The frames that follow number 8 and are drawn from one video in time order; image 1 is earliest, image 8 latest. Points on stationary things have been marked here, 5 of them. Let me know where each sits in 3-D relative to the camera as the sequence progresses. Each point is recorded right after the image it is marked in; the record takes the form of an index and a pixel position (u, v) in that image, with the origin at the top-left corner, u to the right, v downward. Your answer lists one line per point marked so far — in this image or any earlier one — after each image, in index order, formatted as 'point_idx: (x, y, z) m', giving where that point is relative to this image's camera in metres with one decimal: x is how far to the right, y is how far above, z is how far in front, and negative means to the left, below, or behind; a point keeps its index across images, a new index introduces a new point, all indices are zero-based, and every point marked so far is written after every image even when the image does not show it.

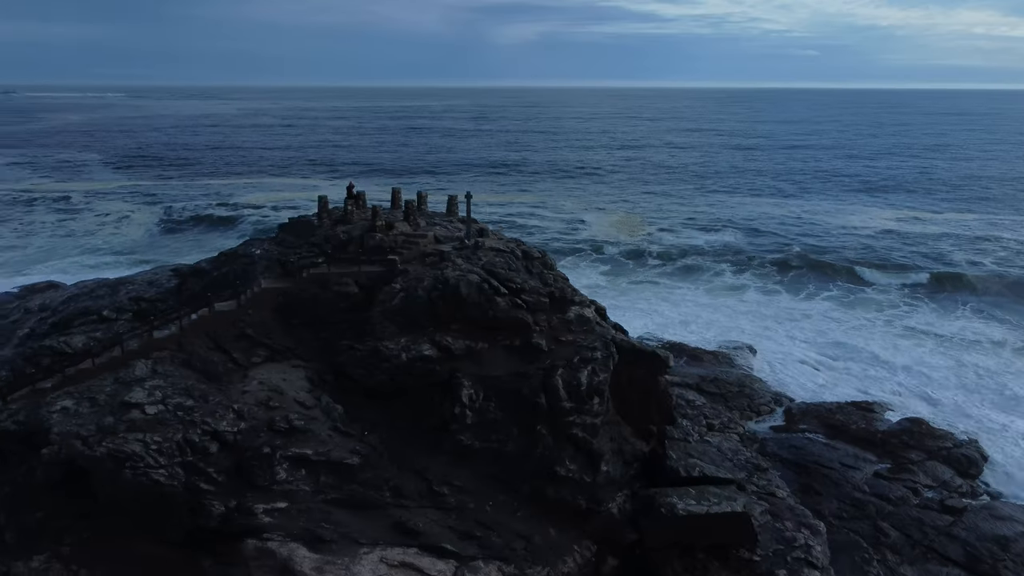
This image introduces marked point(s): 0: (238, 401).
0: (-4.0, -1.7, +11.9) m
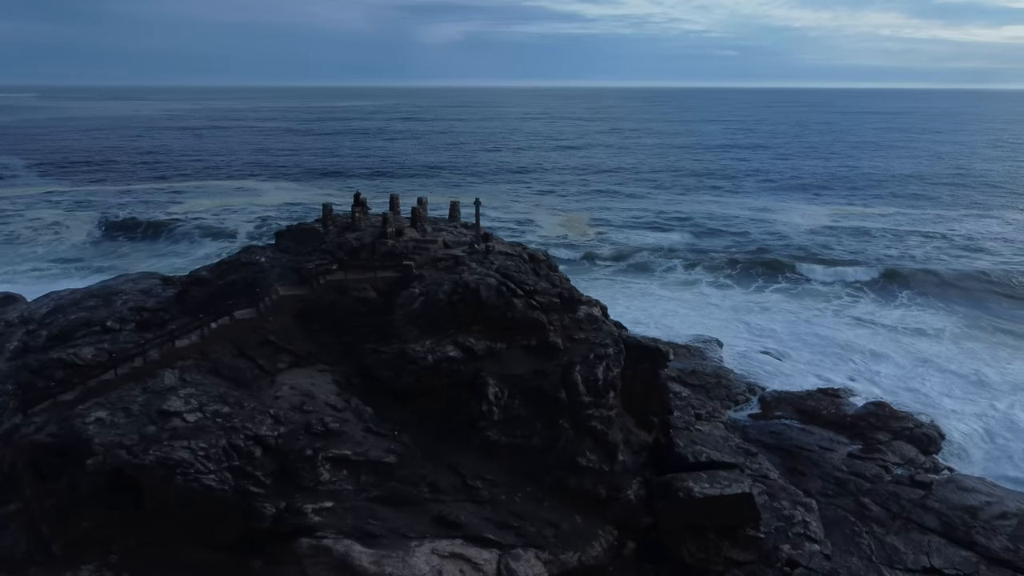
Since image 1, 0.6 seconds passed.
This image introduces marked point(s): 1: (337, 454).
0: (-3.6, -1.8, +12.2) m
1: (-2.5, -2.4, +11.7) m
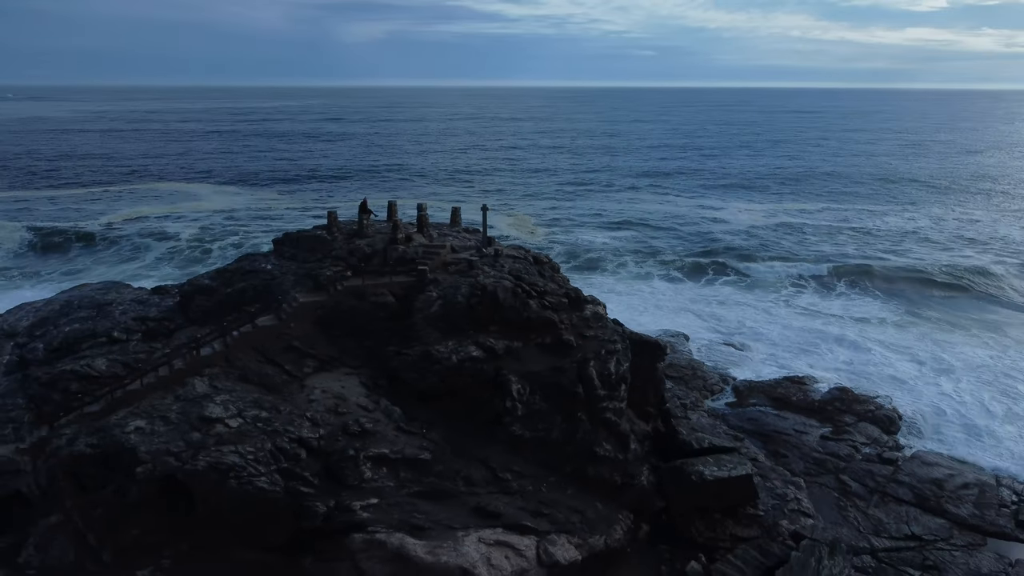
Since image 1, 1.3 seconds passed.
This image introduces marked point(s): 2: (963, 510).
0: (-3.1, -1.9, +12.6) m
1: (-2.0, -2.5, +12.2) m
2: (+8.7, -4.3, +15.7) m
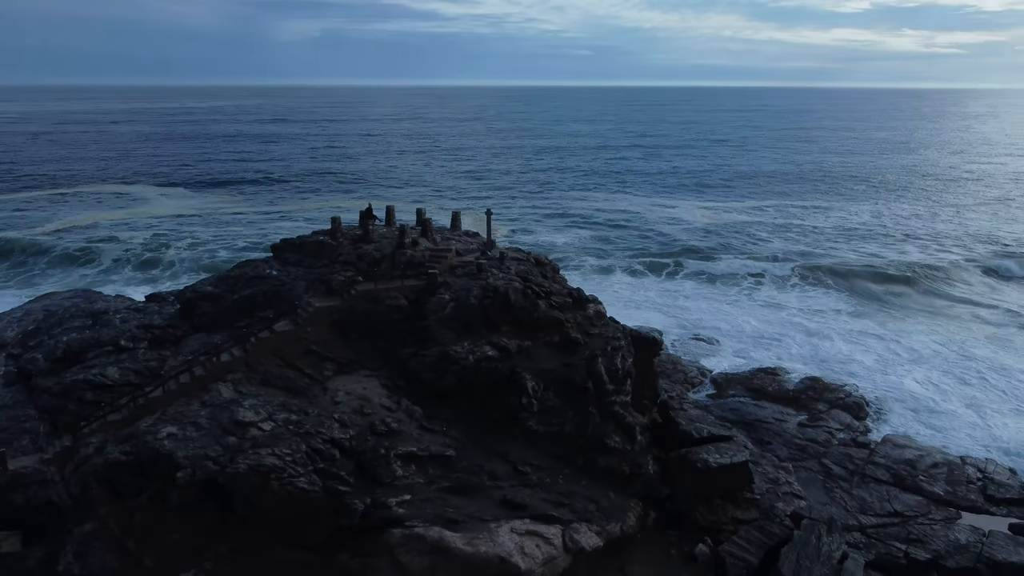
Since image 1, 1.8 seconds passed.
0: (-2.8, -2.0, +13.0) m
1: (-1.7, -2.5, +12.7) m
2: (+8.8, -4.2, +16.9) m
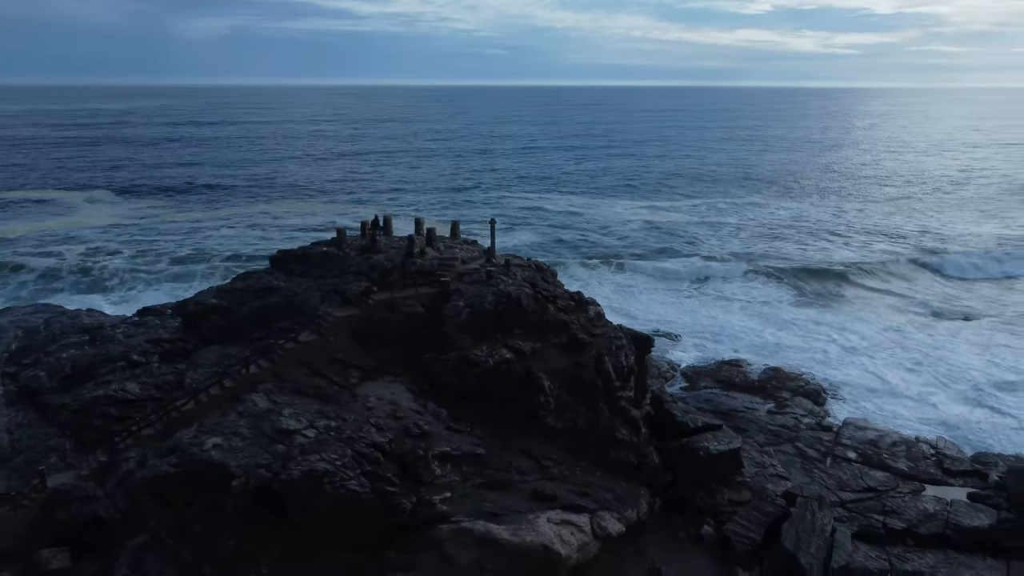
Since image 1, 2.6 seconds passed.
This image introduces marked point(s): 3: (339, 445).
0: (-2.4, -2.1, +13.5) m
1: (-1.2, -2.7, +13.4) m
2: (+8.9, -4.0, +18.6) m
3: (-2.7, -2.5, +12.6) m
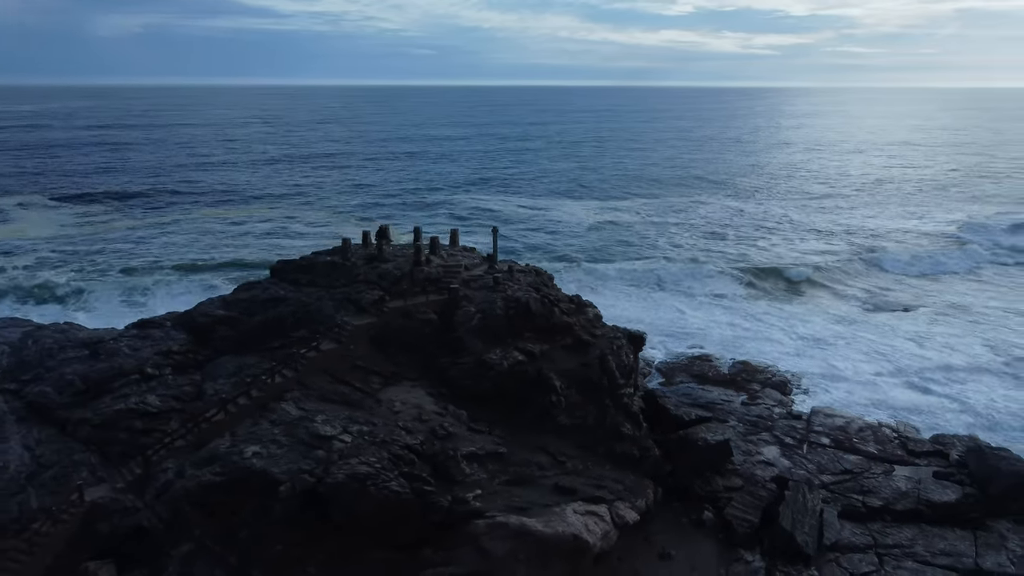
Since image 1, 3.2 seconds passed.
0: (-2.0, -2.3, +14.1) m
1: (-0.8, -2.8, +14.0) m
2: (+8.8, -4.0, +20.1) m
3: (-2.2, -2.6, +13.2) m
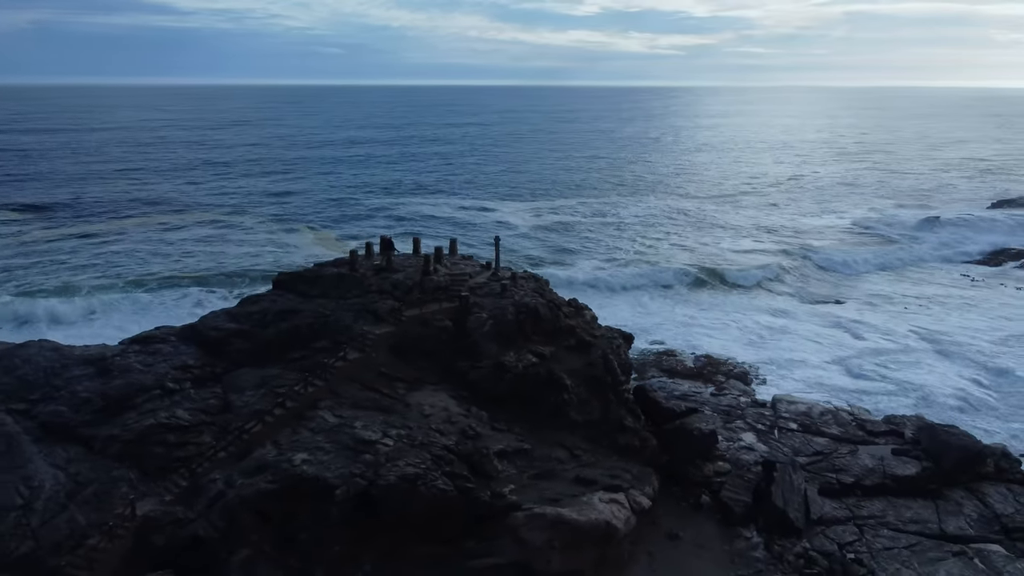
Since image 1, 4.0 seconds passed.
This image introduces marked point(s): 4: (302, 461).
0: (-1.5, -2.5, +14.9) m
1: (-0.3, -3.0, +15.0) m
2: (+8.7, -3.8, +22.0) m
3: (-1.6, -2.8, +14.0) m
4: (-3.4, -2.9, +13.3) m
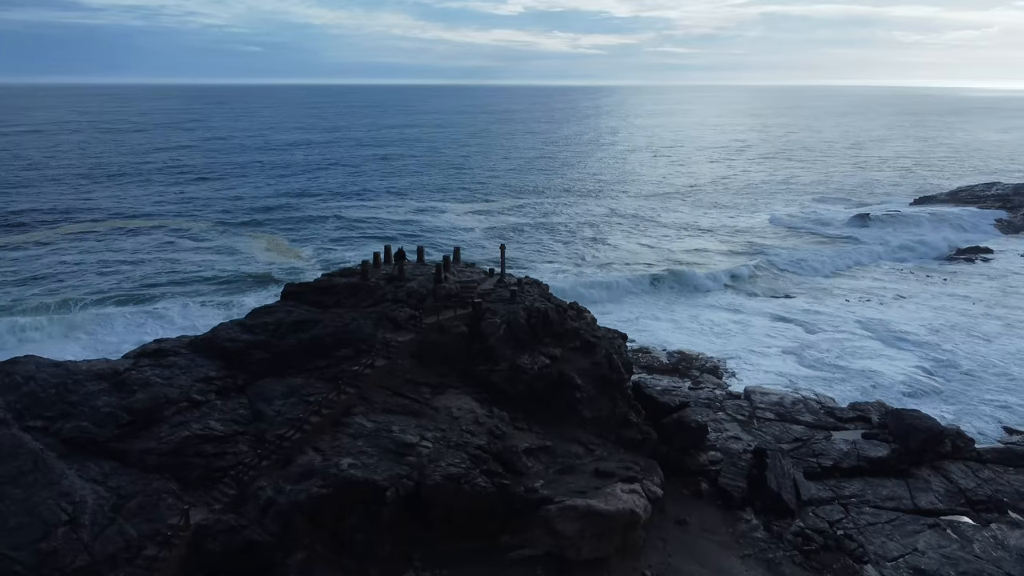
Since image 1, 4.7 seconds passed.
0: (-1.0, -2.6, +15.7) m
1: (+0.2, -3.1, +15.9) m
2: (+8.6, -3.8, +23.6) m
3: (-1.0, -3.0, +14.8) m
4: (-2.8, -3.1, +14.0) m
